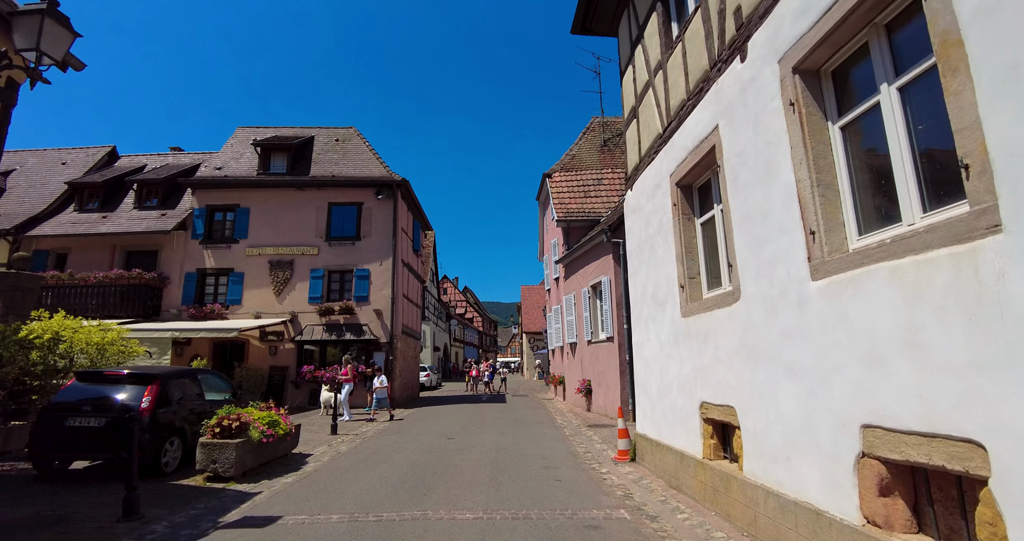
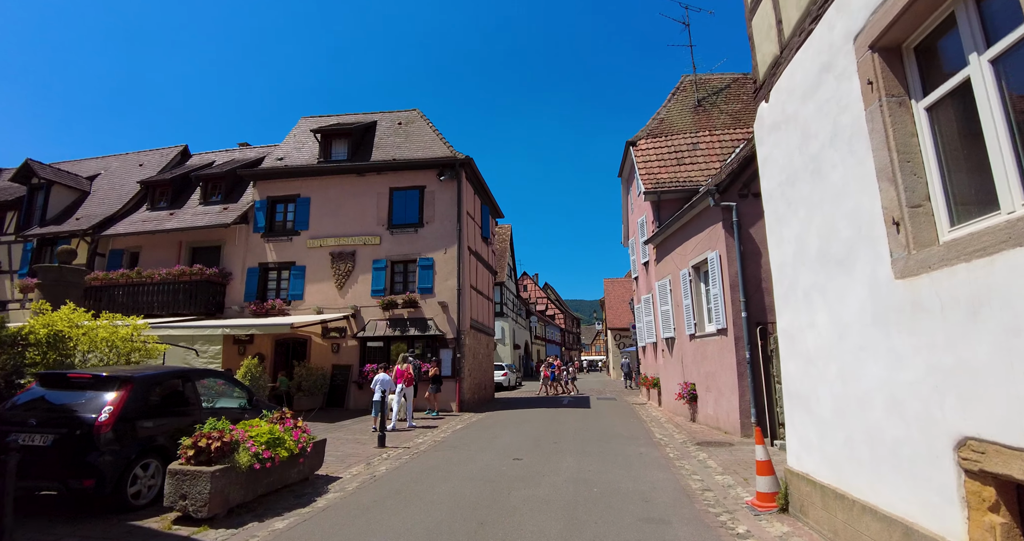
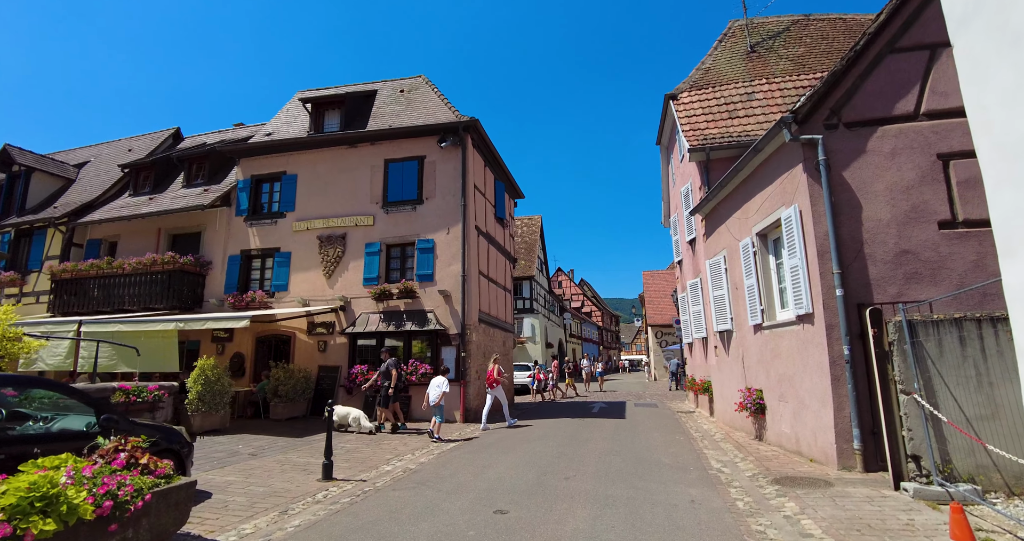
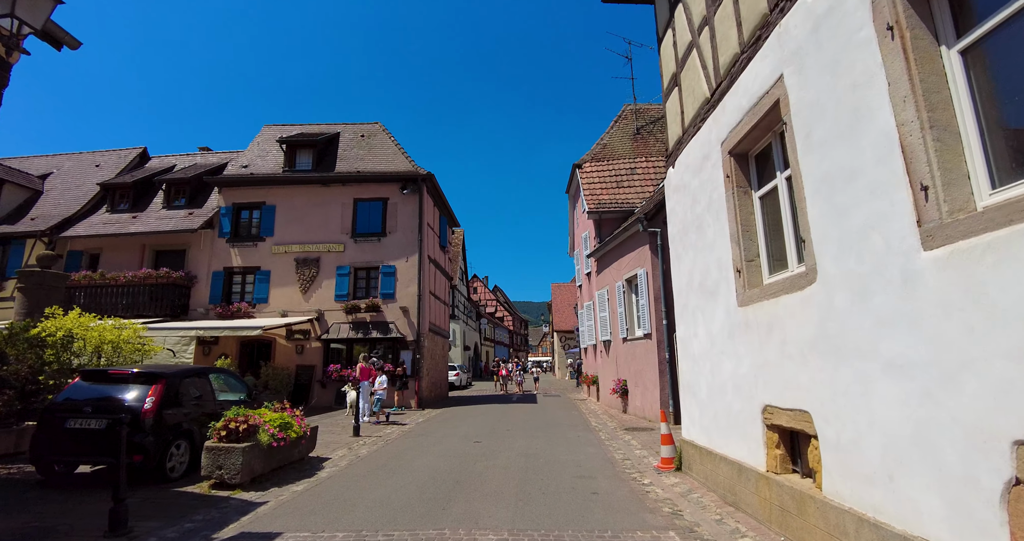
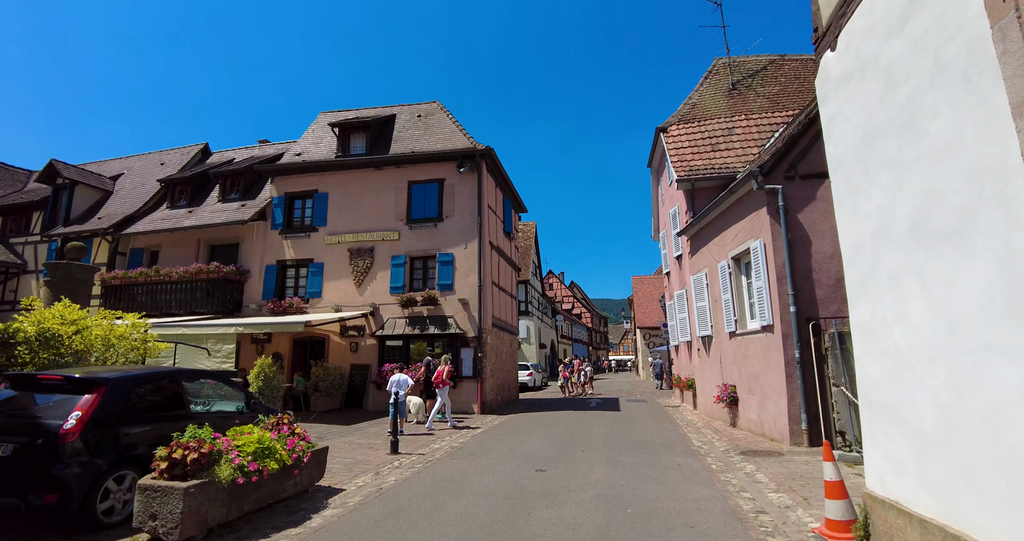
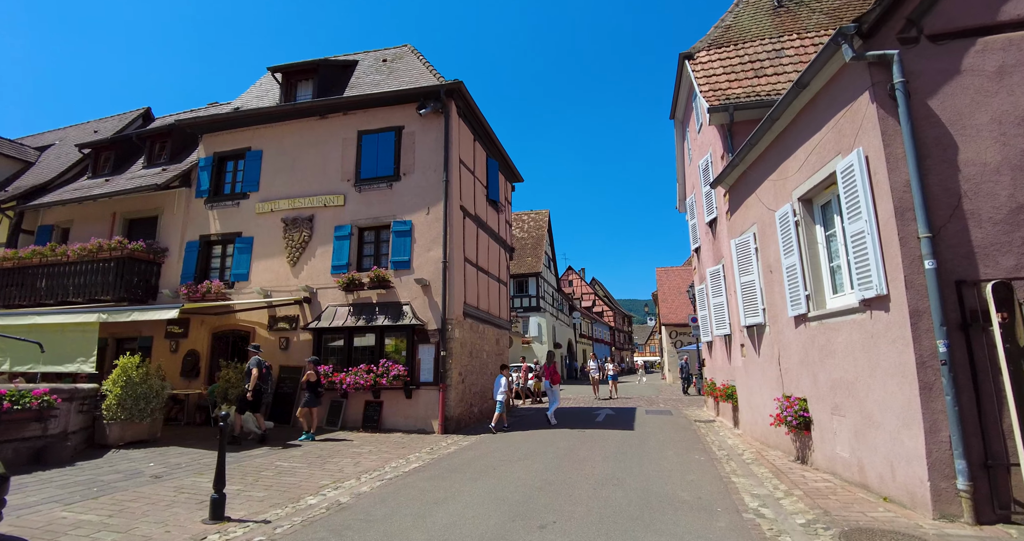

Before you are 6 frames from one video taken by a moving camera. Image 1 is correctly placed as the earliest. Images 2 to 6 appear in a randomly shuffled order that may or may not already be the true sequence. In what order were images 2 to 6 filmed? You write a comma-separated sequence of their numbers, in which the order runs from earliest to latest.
4, 2, 5, 3, 6
